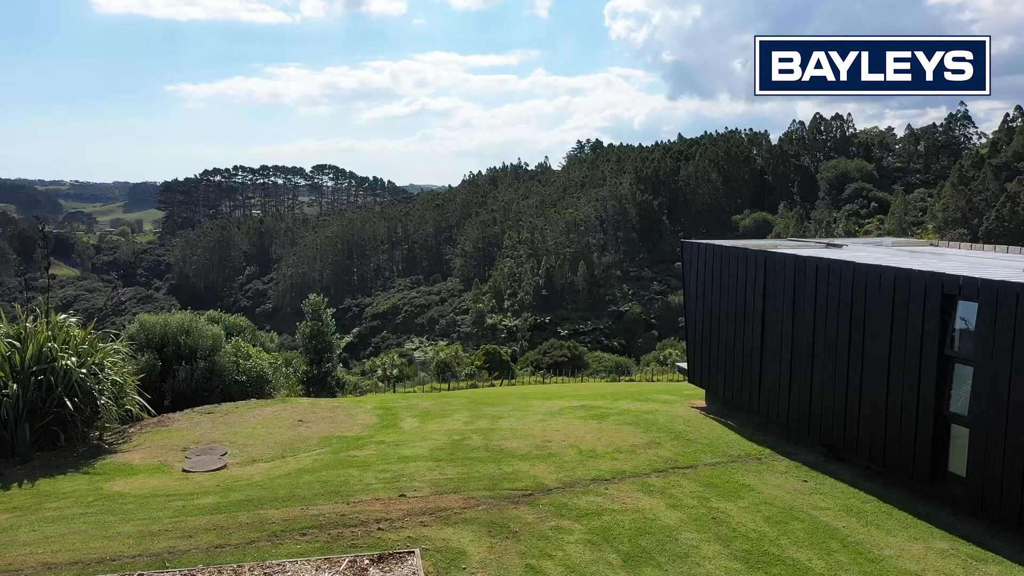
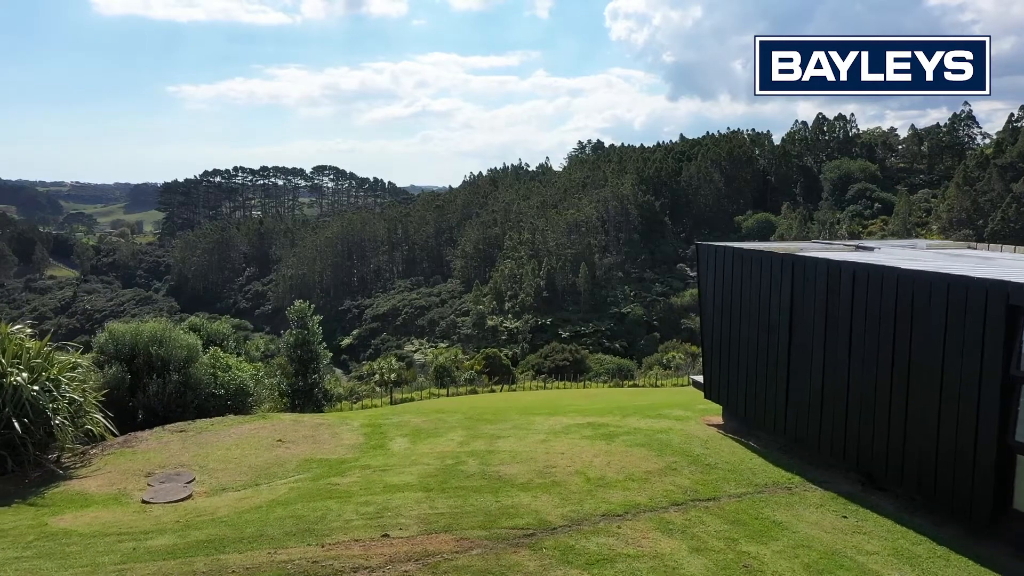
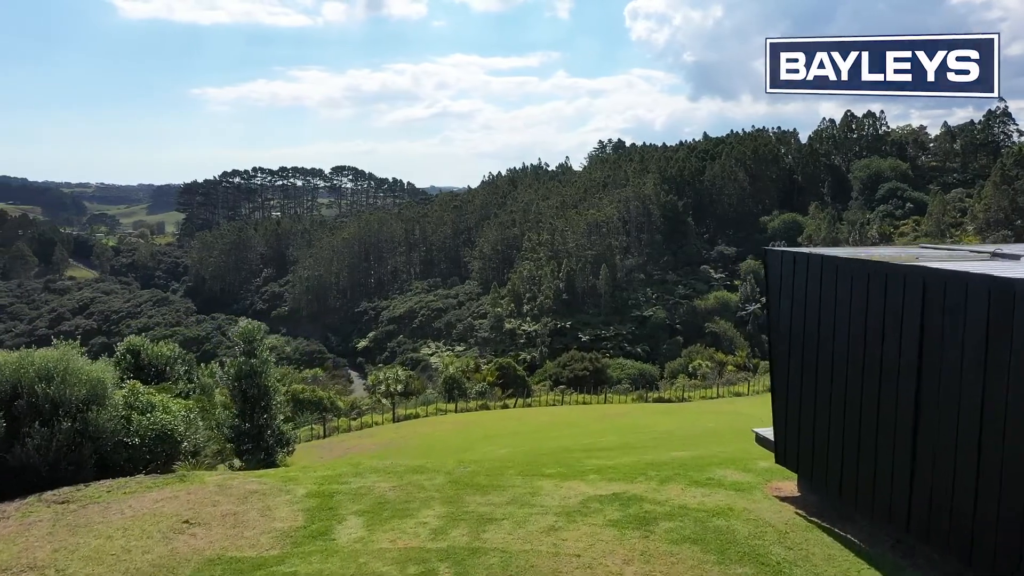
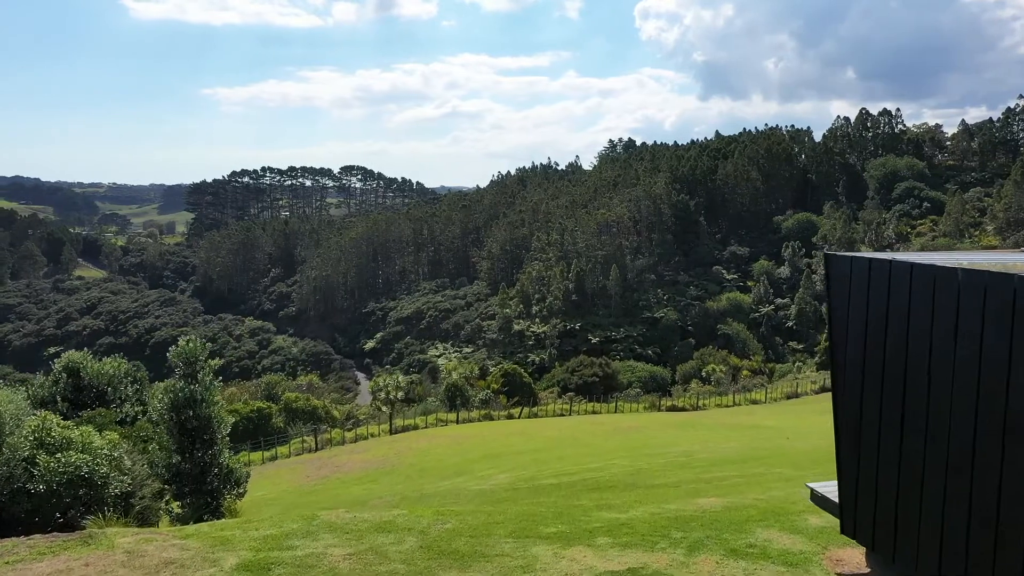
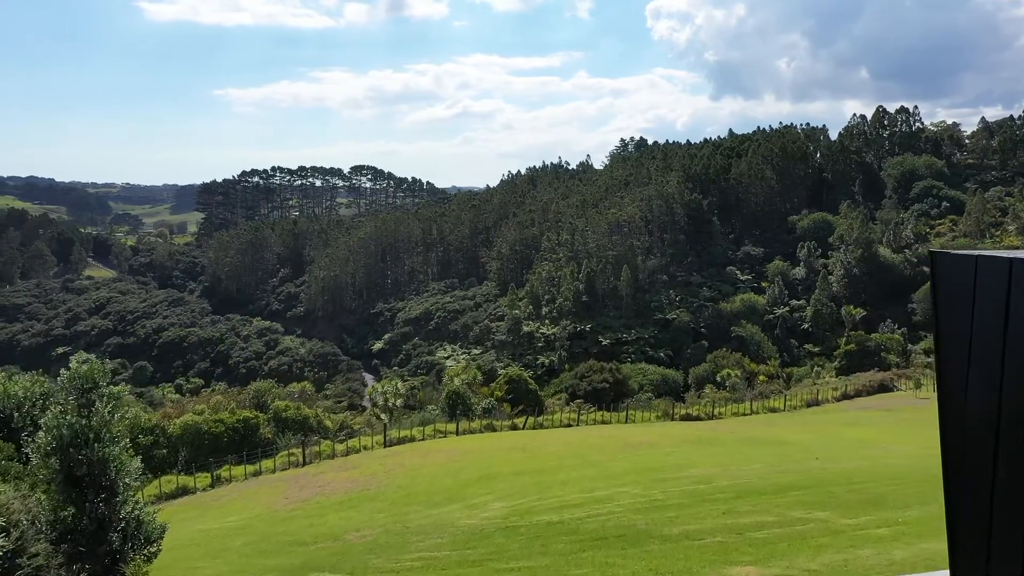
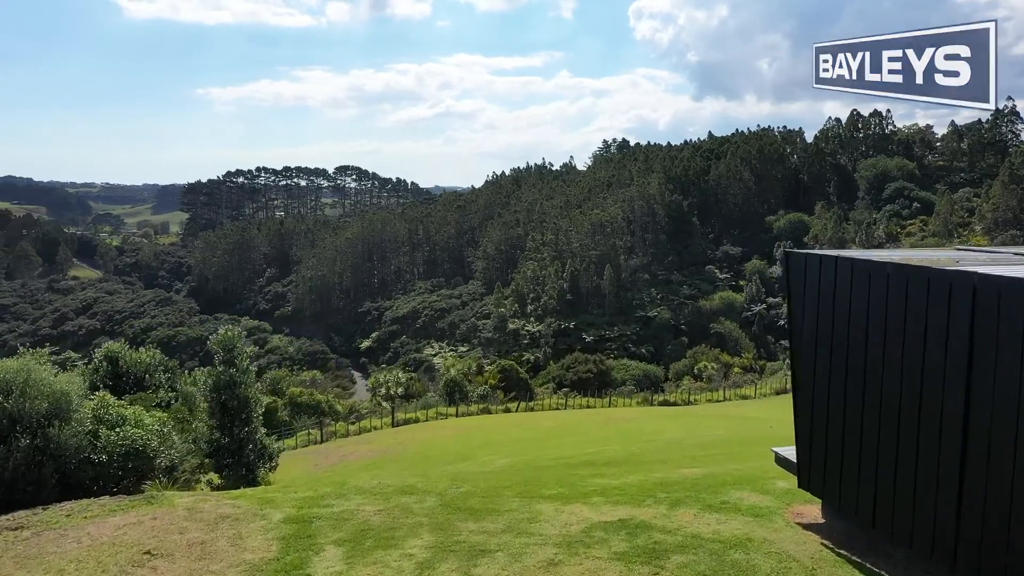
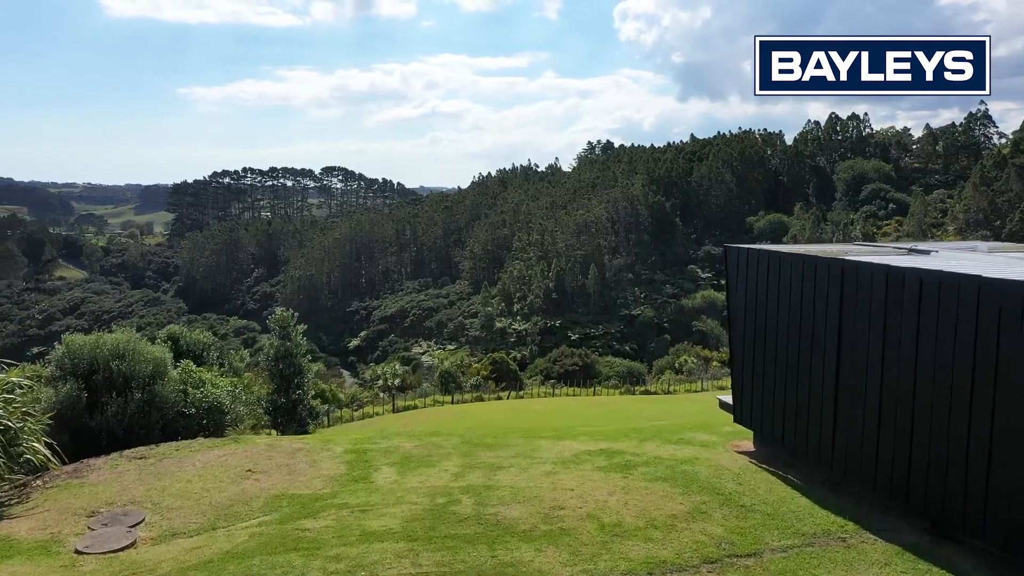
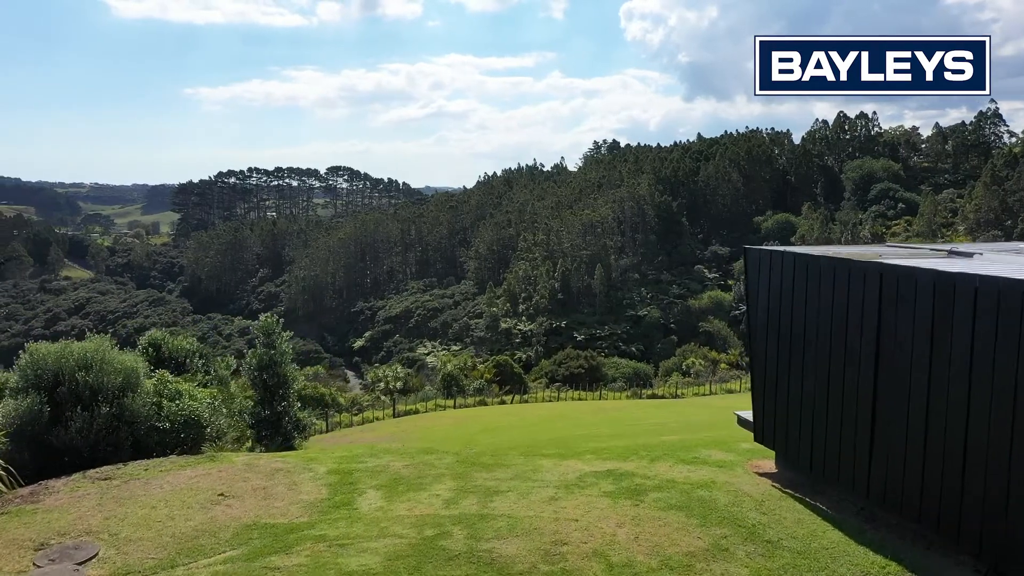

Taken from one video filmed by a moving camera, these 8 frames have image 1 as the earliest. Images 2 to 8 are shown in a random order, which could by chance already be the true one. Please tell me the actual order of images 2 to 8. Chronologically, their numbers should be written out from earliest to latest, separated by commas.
2, 7, 8, 3, 6, 4, 5
